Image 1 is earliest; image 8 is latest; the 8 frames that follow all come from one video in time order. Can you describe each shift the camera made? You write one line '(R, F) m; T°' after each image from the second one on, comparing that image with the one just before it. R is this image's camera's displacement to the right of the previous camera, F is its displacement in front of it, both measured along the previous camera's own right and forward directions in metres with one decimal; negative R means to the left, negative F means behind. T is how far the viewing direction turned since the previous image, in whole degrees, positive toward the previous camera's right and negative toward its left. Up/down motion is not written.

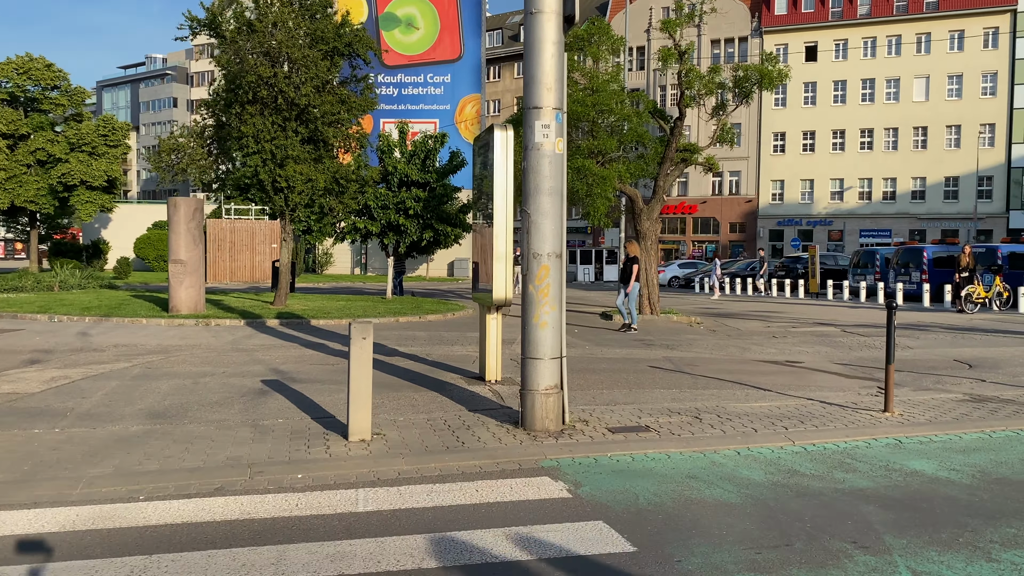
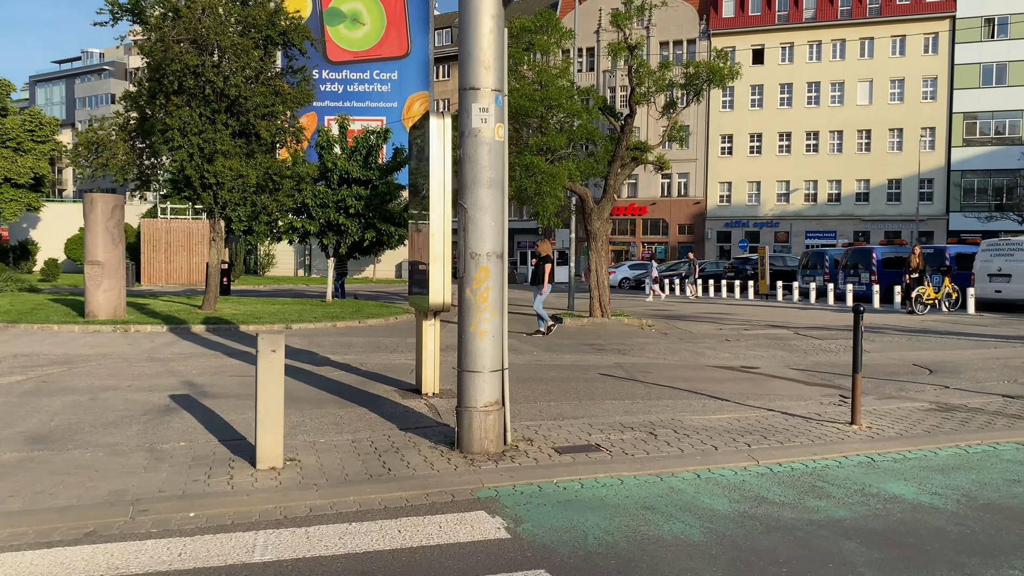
(+0.1, +0.8) m; +3°
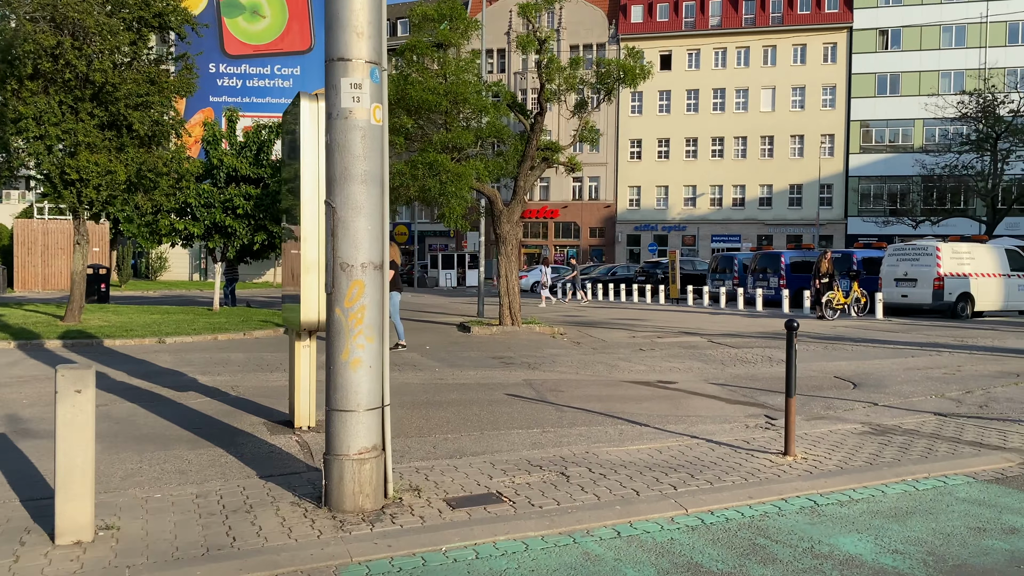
(+0.2, +1.1) m; +6°
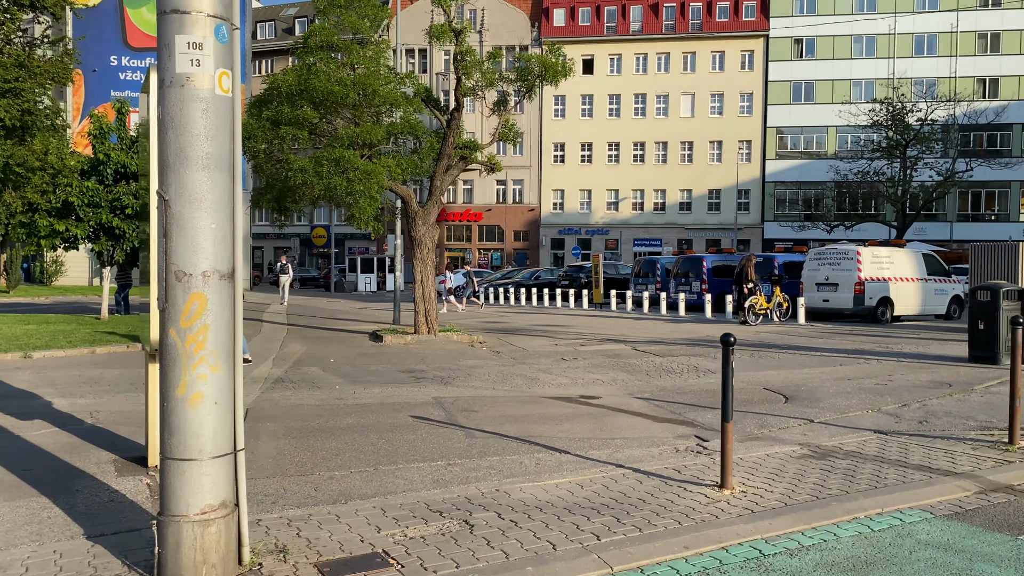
(+0.2, +0.9) m; +5°
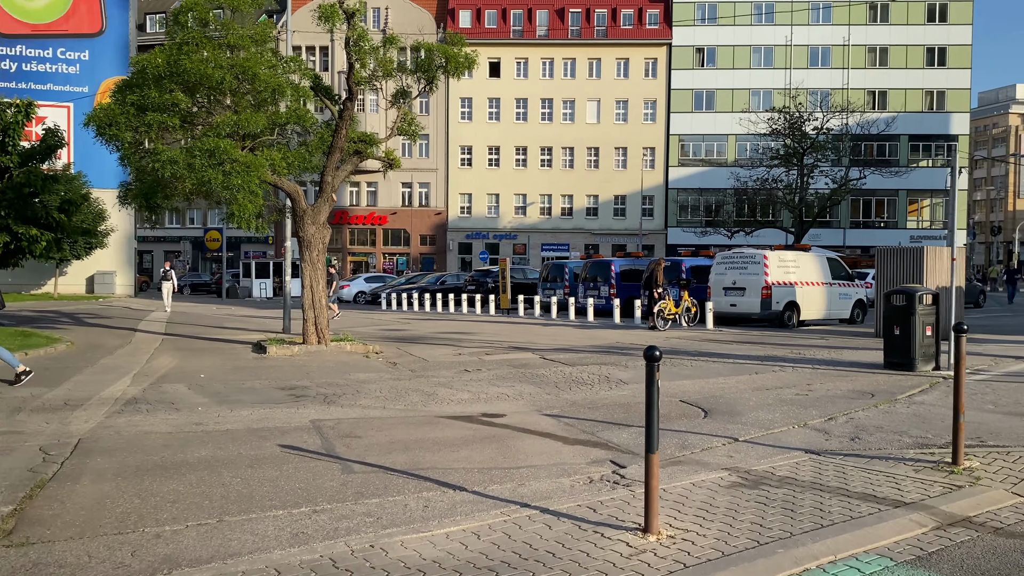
(+0.2, +1.1) m; +6°
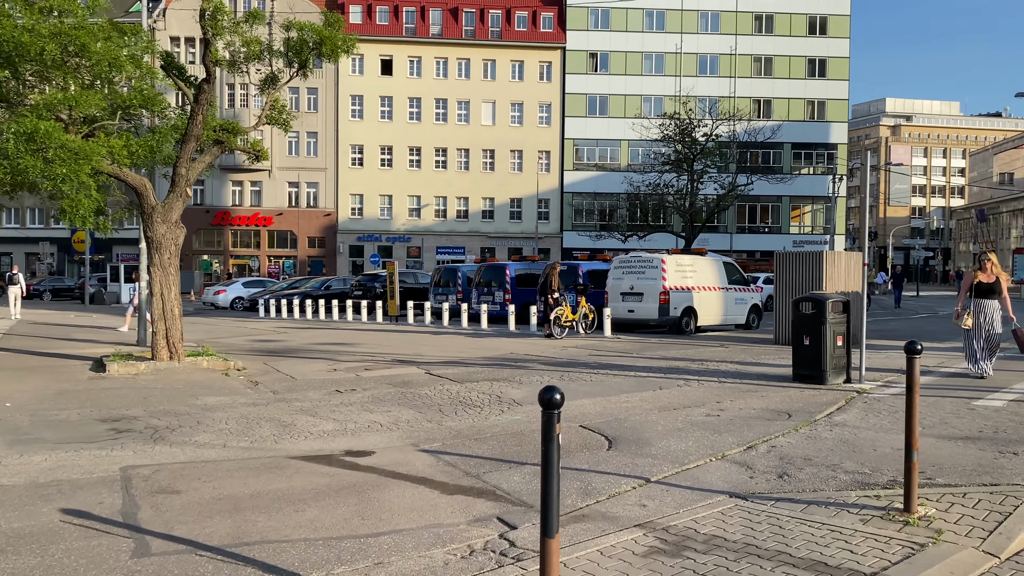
(+0.2, +1.4) m; +7°
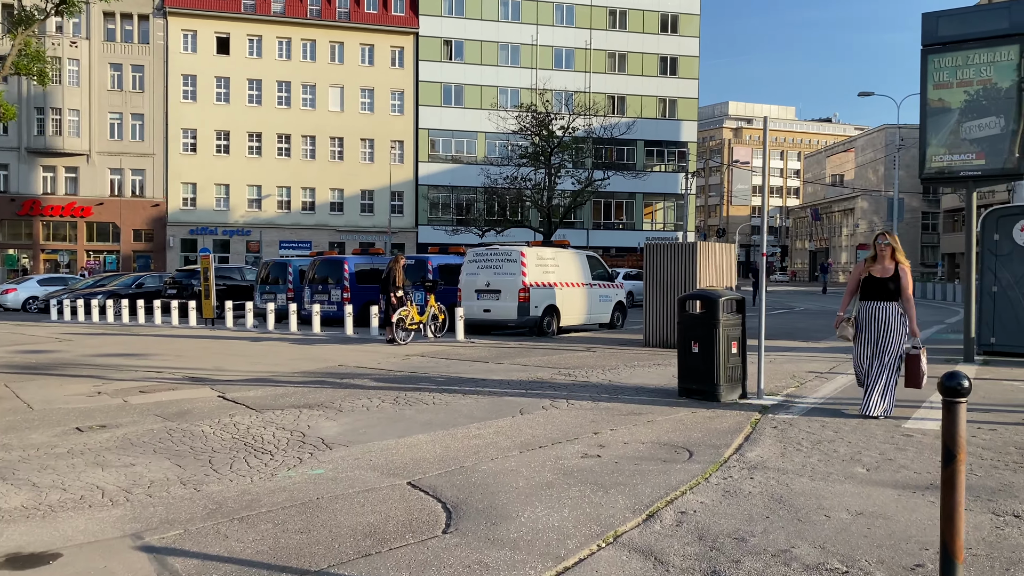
(+0.4, +2.6) m; +10°
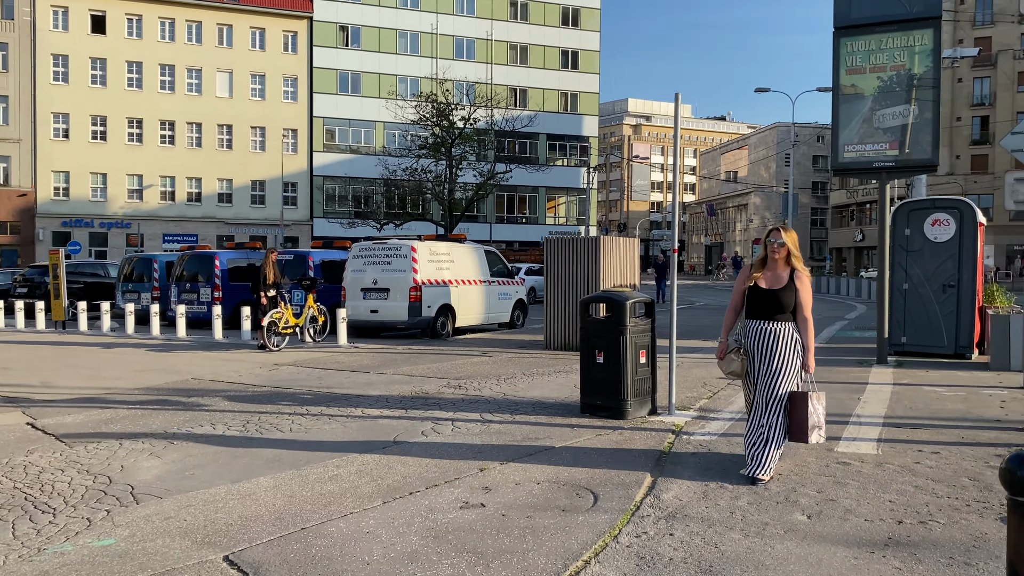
(+0.3, +1.4) m; +6°
